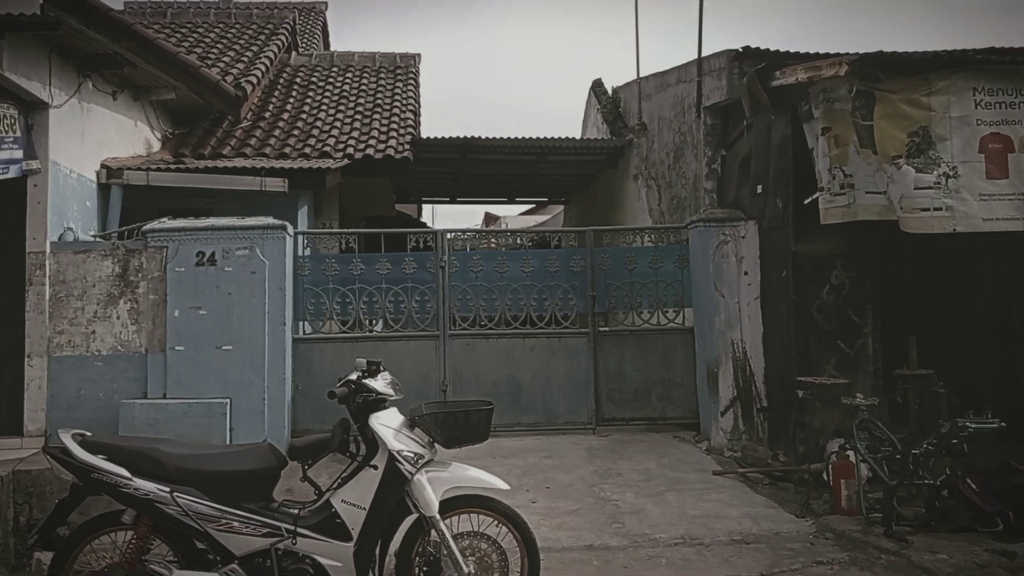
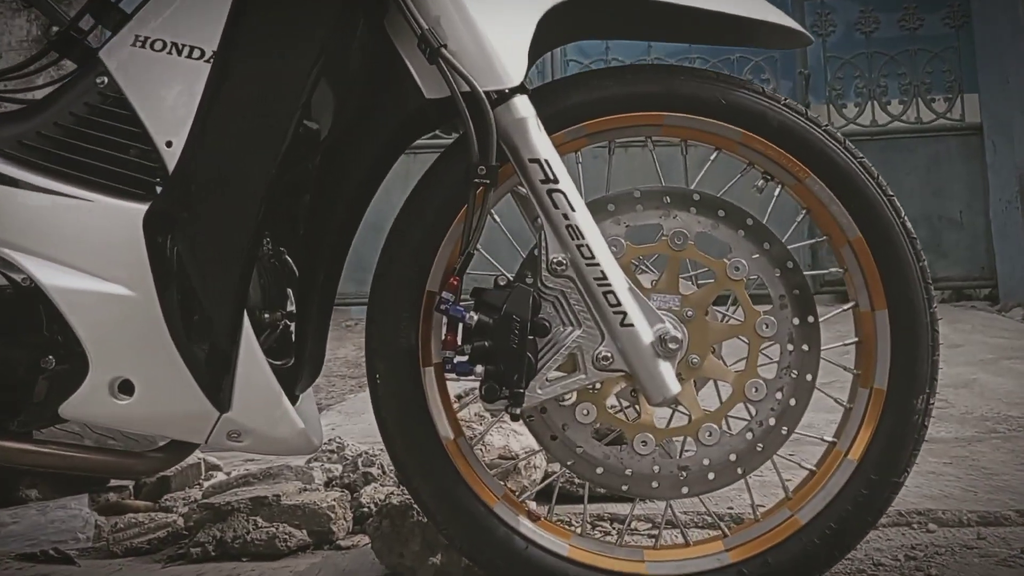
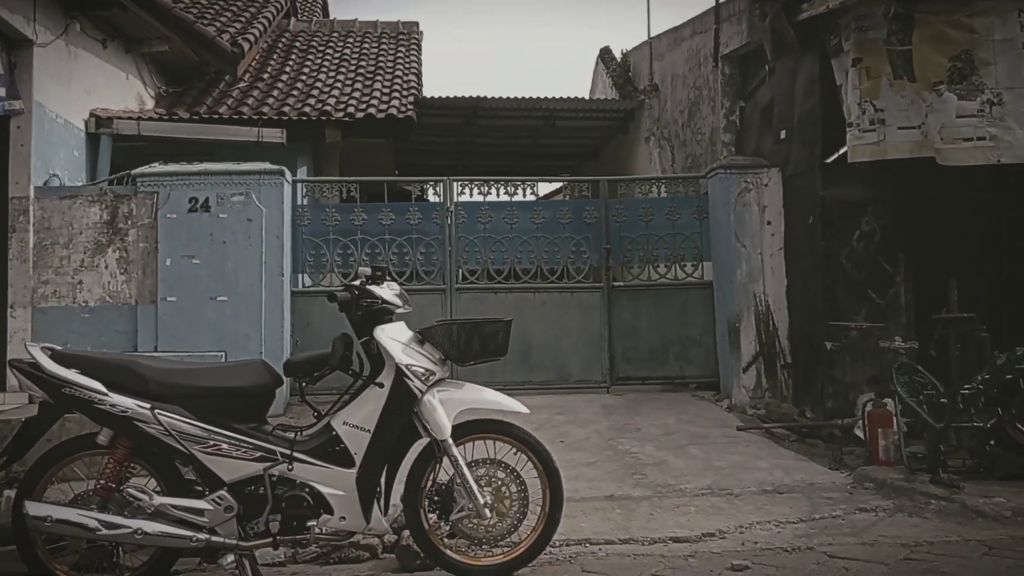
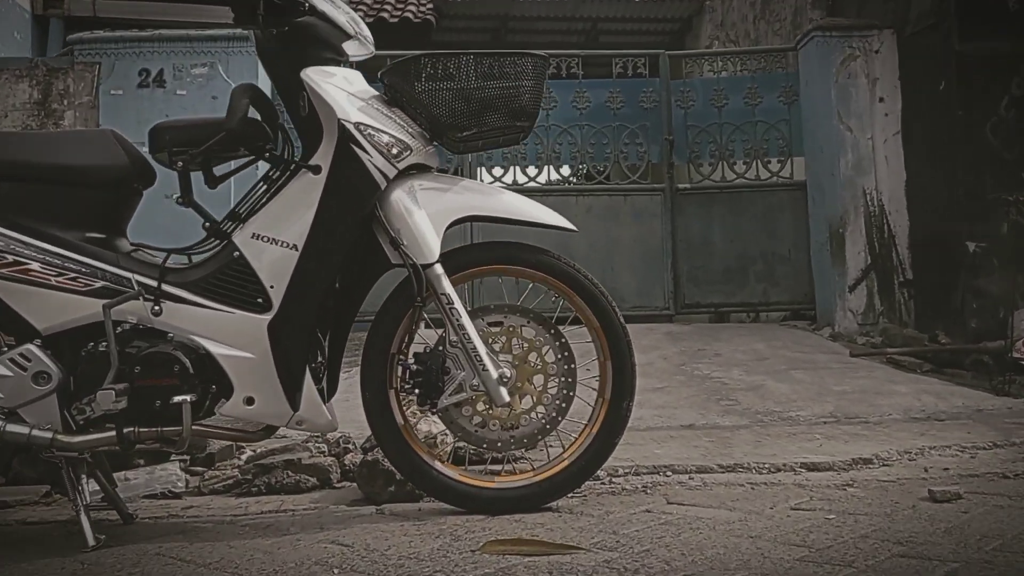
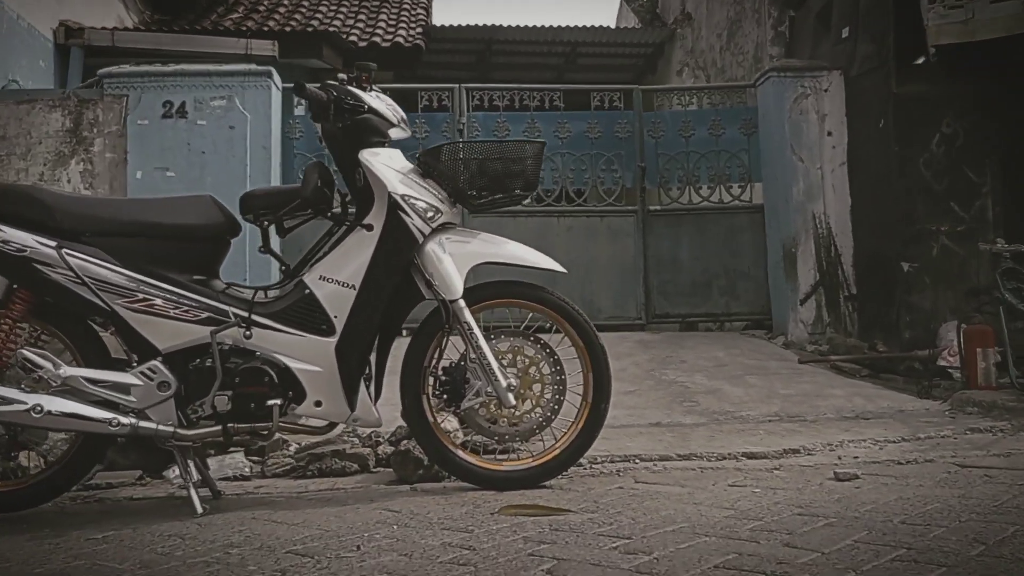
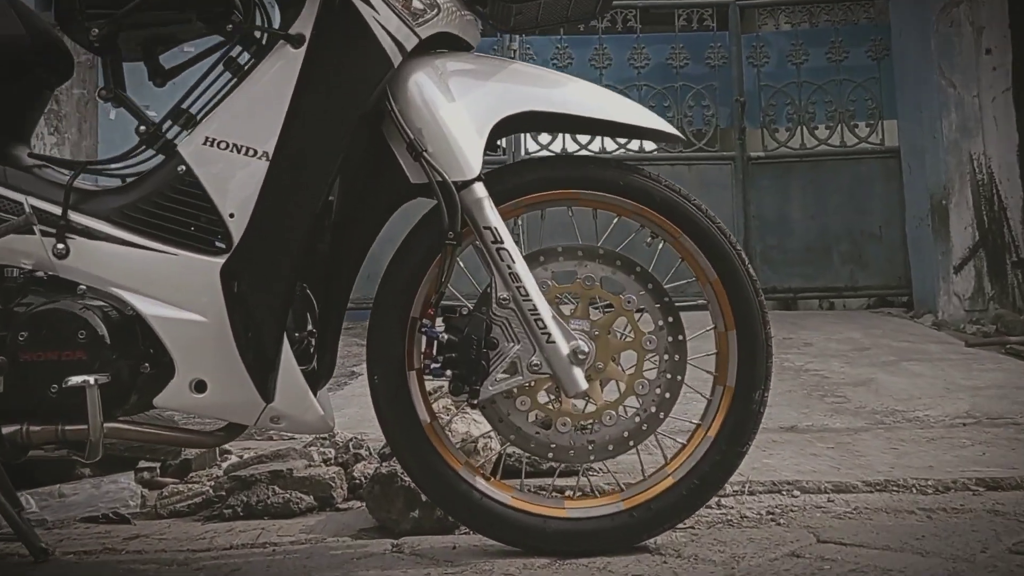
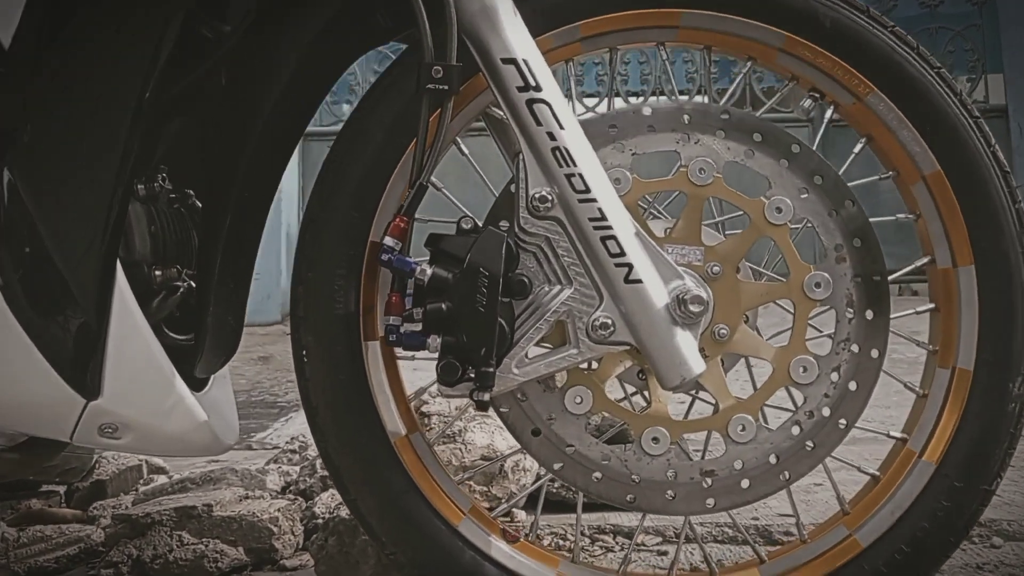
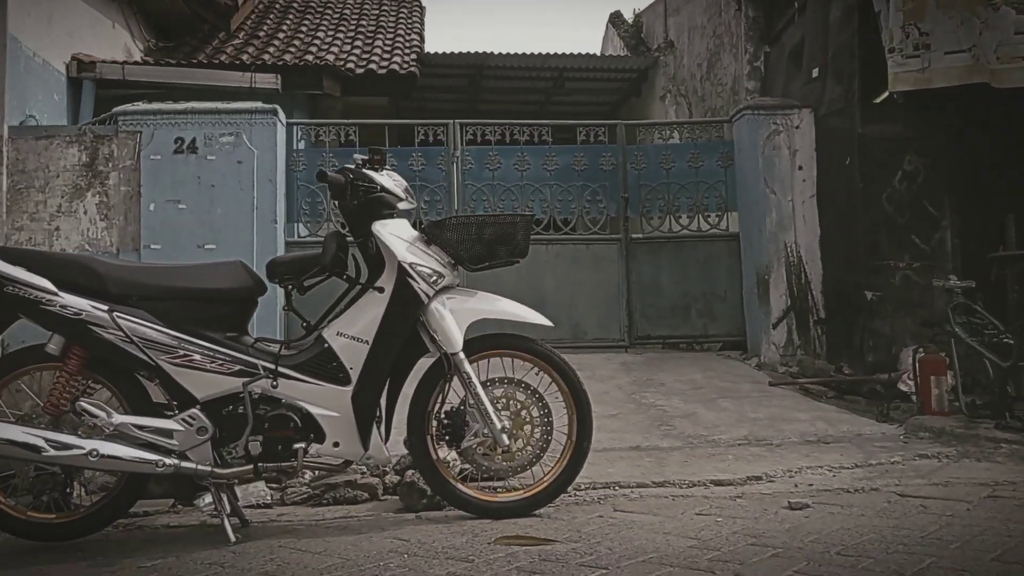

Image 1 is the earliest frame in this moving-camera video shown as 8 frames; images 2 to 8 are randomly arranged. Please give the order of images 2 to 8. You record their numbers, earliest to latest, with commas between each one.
3, 8, 5, 4, 6, 2, 7
